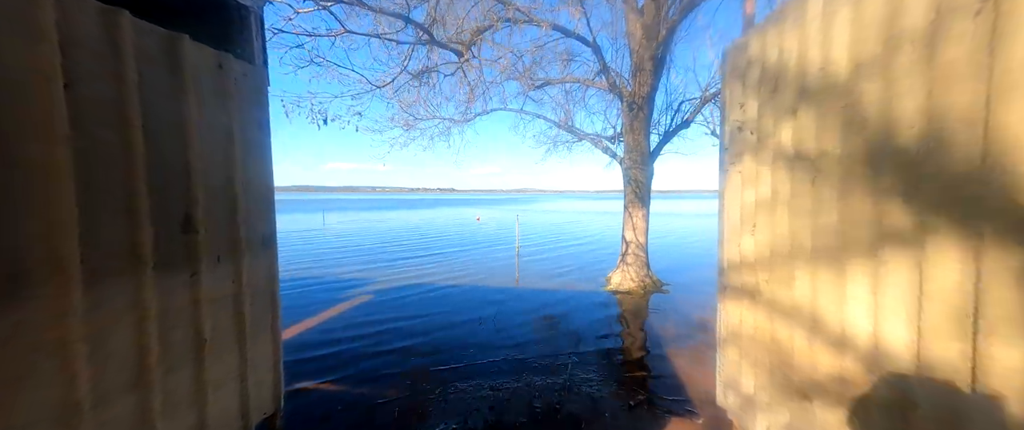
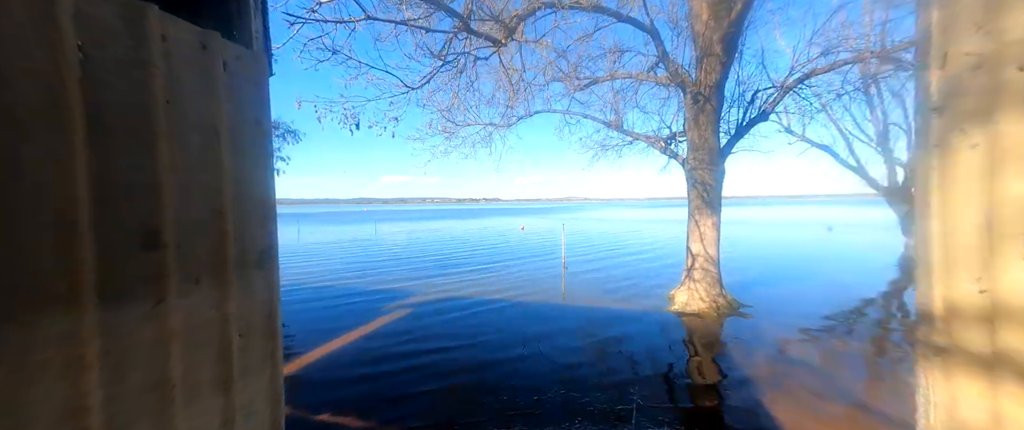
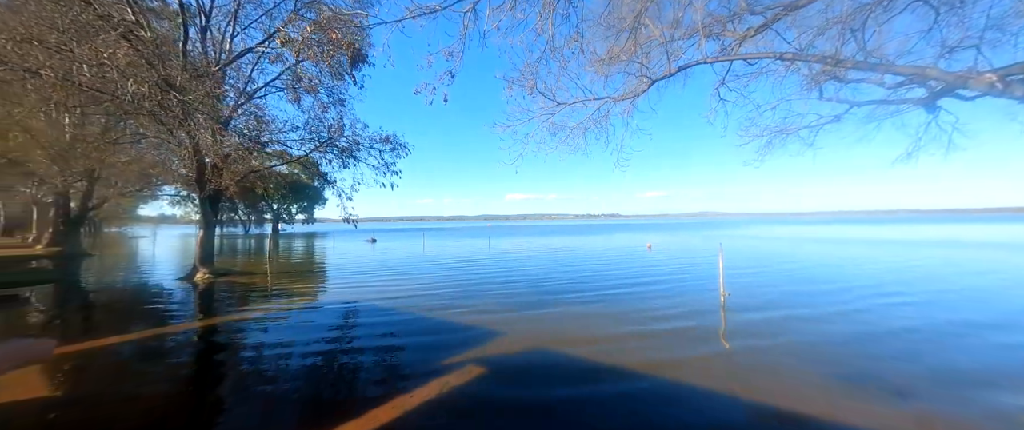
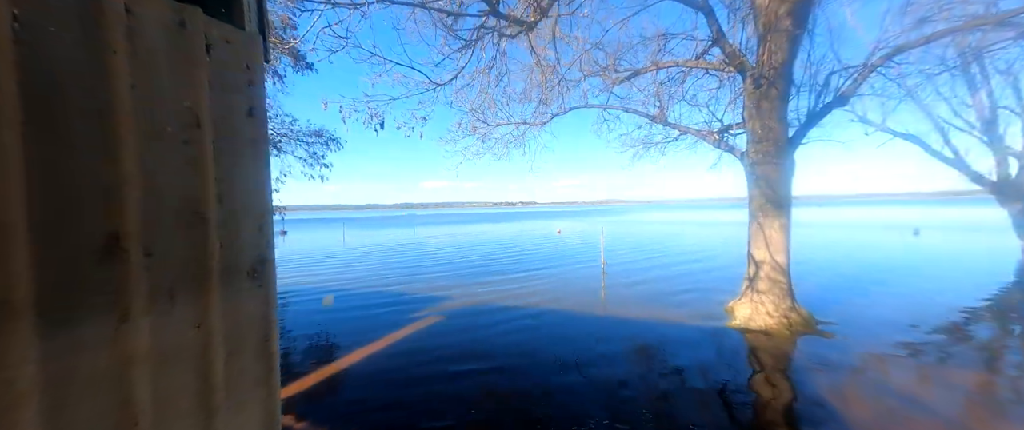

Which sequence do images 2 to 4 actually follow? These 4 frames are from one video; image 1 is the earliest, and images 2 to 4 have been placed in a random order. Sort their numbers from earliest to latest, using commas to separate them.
2, 4, 3
